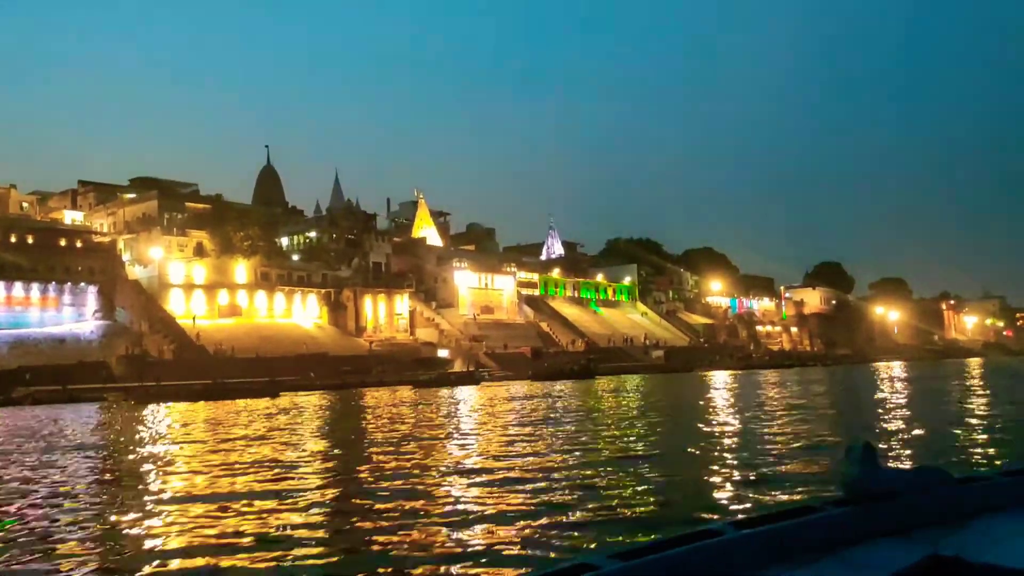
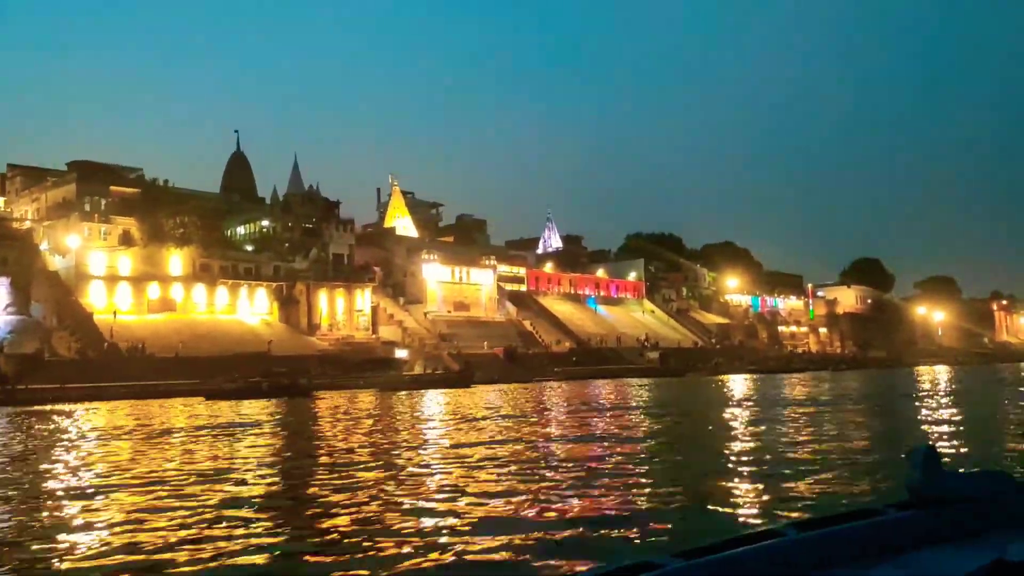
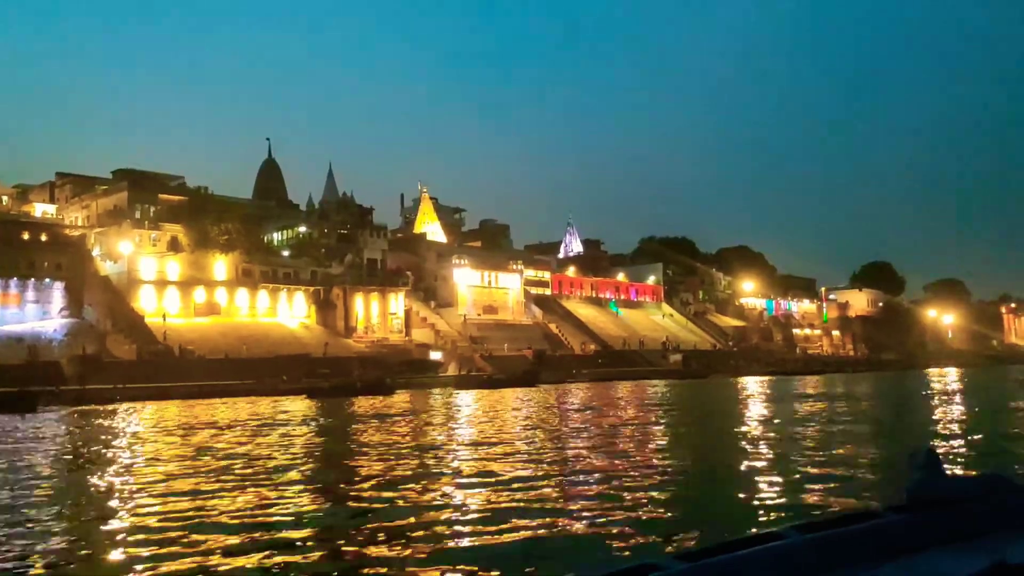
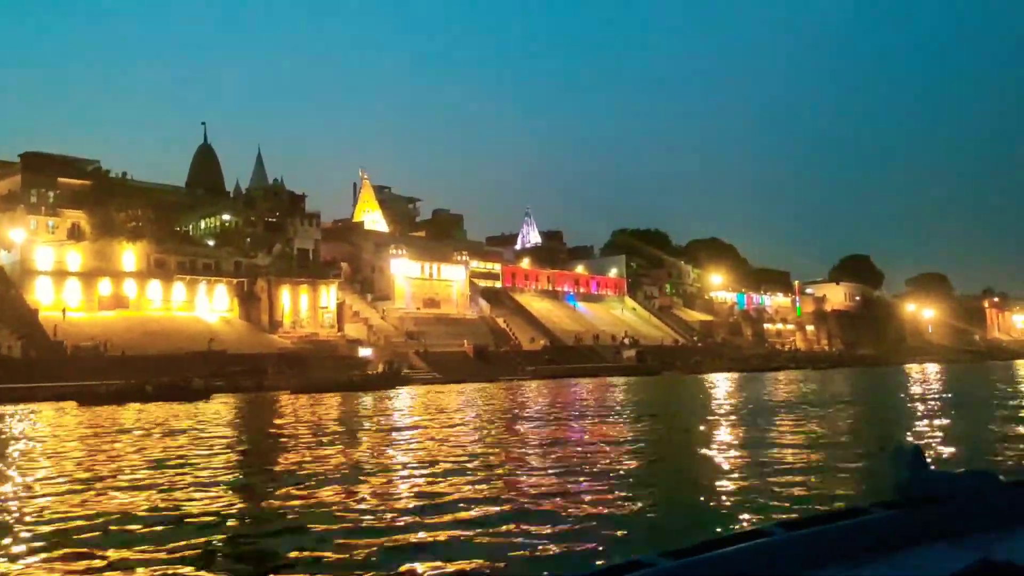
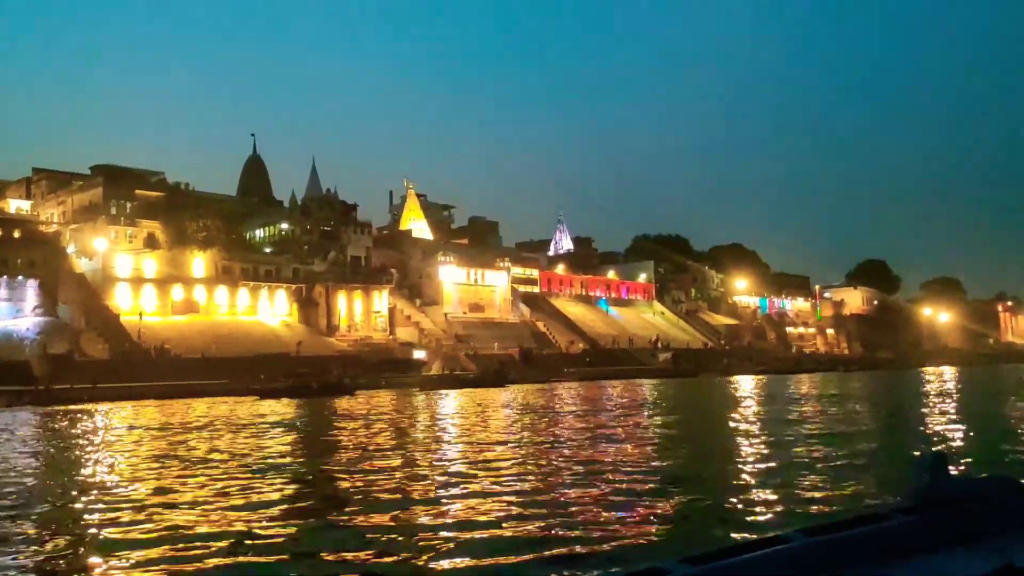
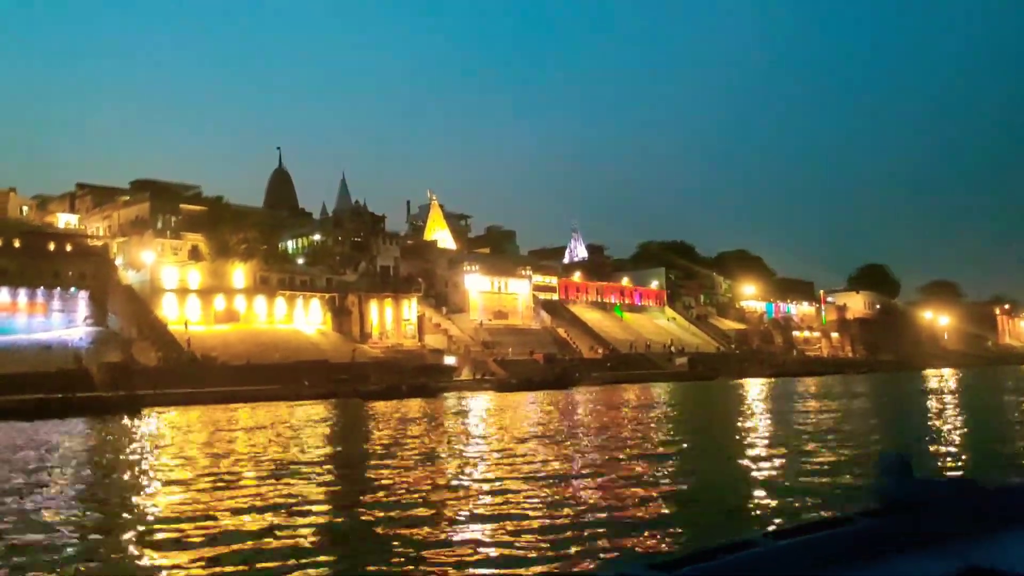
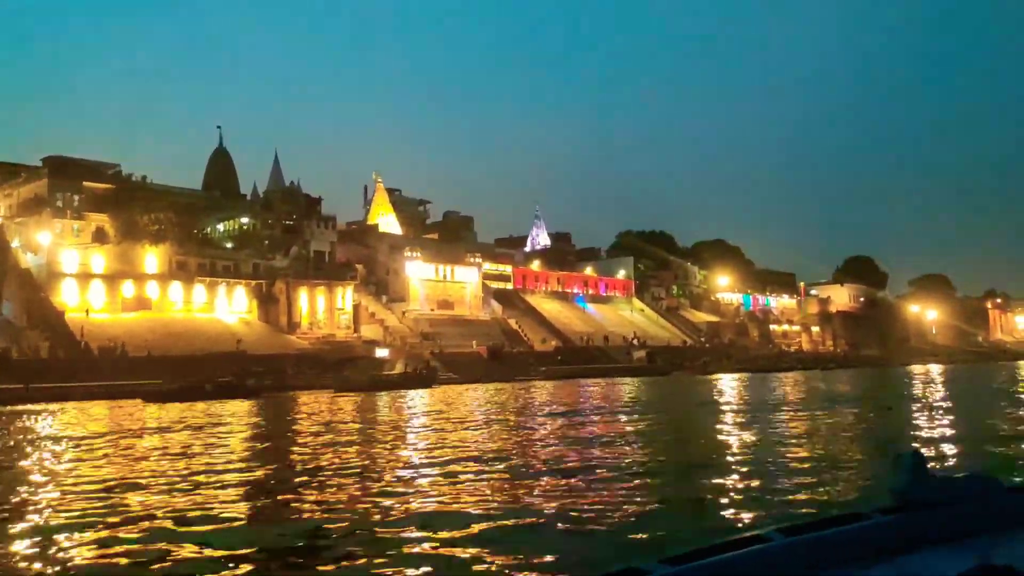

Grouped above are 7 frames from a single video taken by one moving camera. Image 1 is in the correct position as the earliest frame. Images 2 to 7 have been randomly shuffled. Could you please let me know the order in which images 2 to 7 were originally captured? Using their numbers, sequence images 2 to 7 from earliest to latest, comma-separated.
6, 3, 5, 2, 7, 4
